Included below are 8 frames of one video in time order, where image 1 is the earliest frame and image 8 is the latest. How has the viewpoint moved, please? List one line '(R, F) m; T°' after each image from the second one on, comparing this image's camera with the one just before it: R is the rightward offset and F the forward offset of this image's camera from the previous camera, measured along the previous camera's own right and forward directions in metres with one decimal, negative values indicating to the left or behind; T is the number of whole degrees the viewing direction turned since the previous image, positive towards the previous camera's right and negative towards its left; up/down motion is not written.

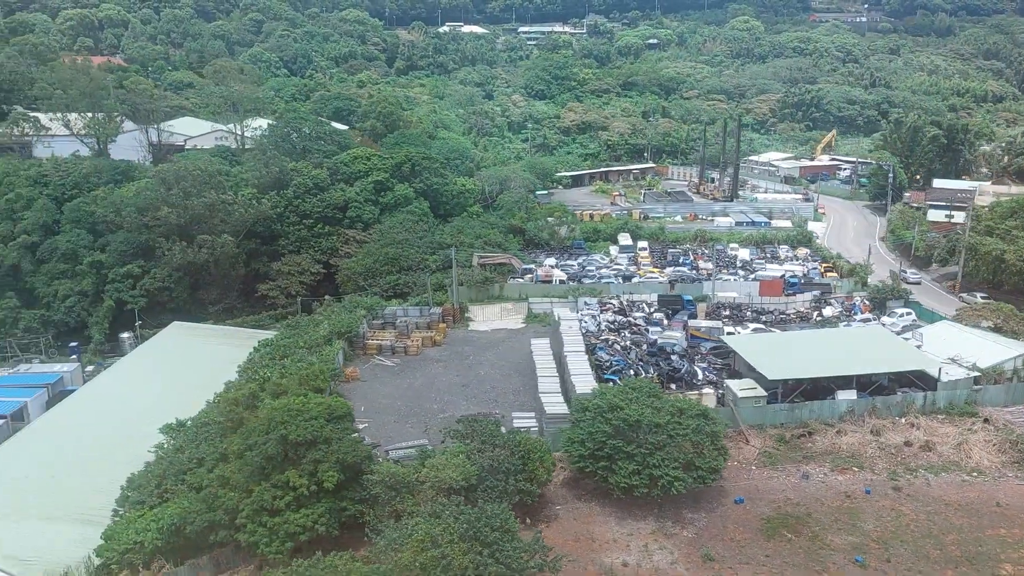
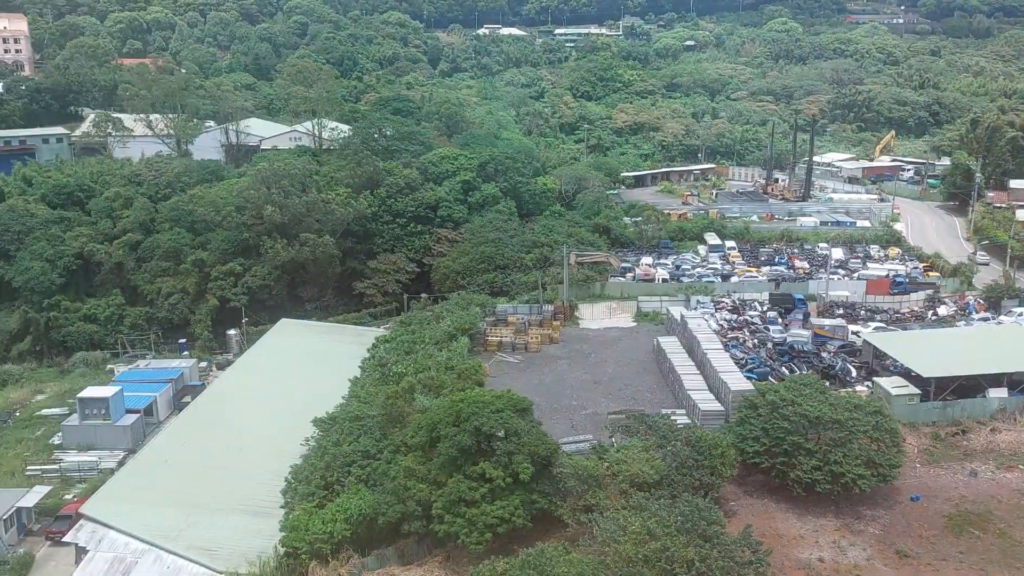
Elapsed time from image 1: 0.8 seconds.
(-2.9, -0.1) m; -1°
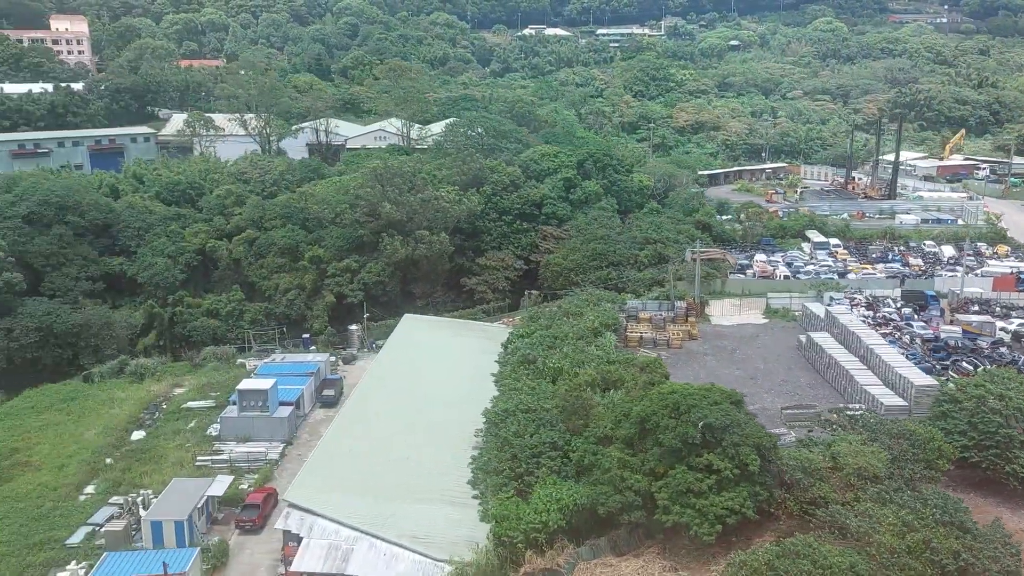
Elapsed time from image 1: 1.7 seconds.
(-3.4, -0.1) m; -1°
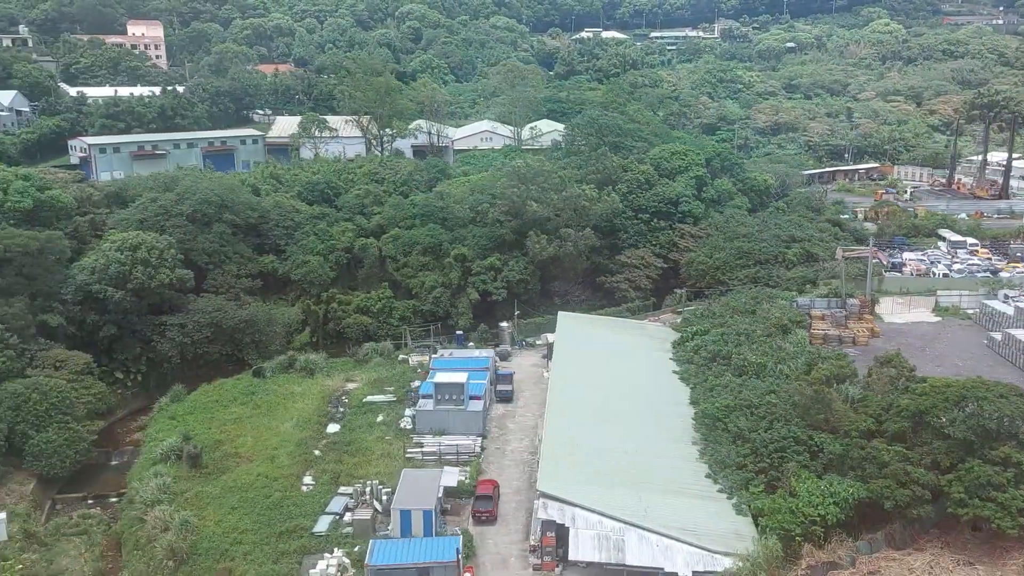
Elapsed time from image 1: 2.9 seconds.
(-4.4, -0.1) m; -1°
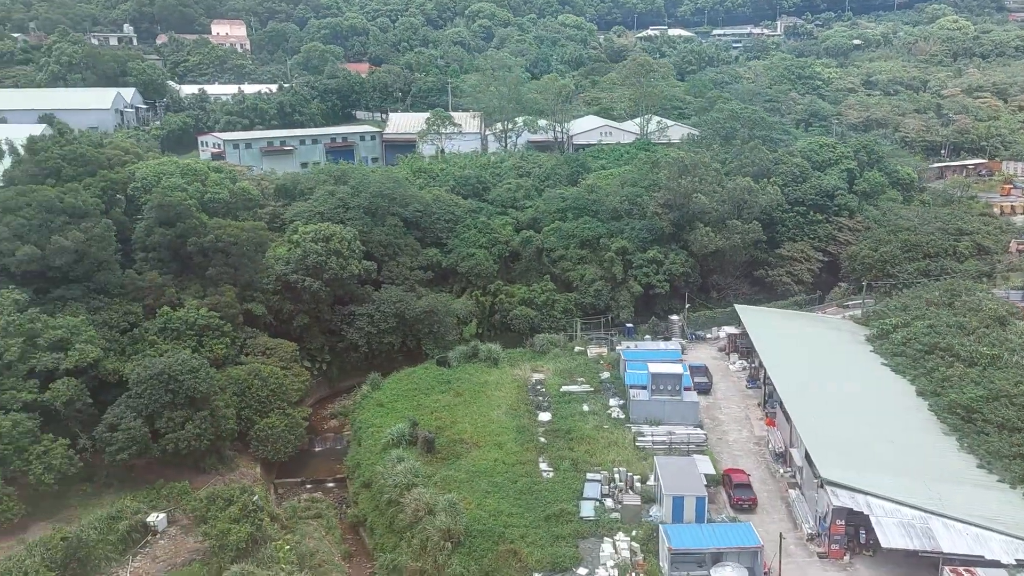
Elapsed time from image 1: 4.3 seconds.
(-4.9, -0.1) m; -2°
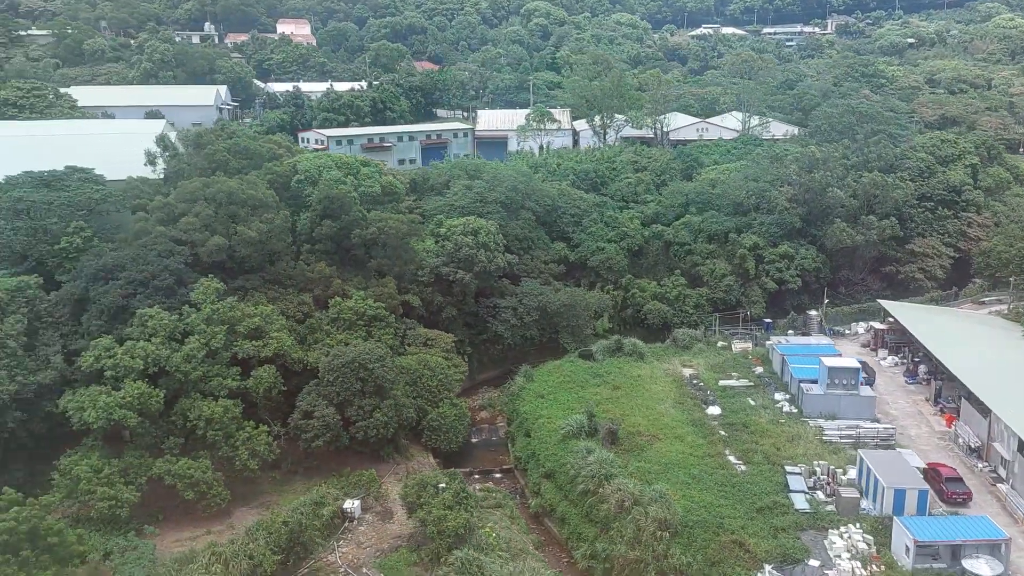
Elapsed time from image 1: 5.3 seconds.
(-3.9, -0.1) m; -1°
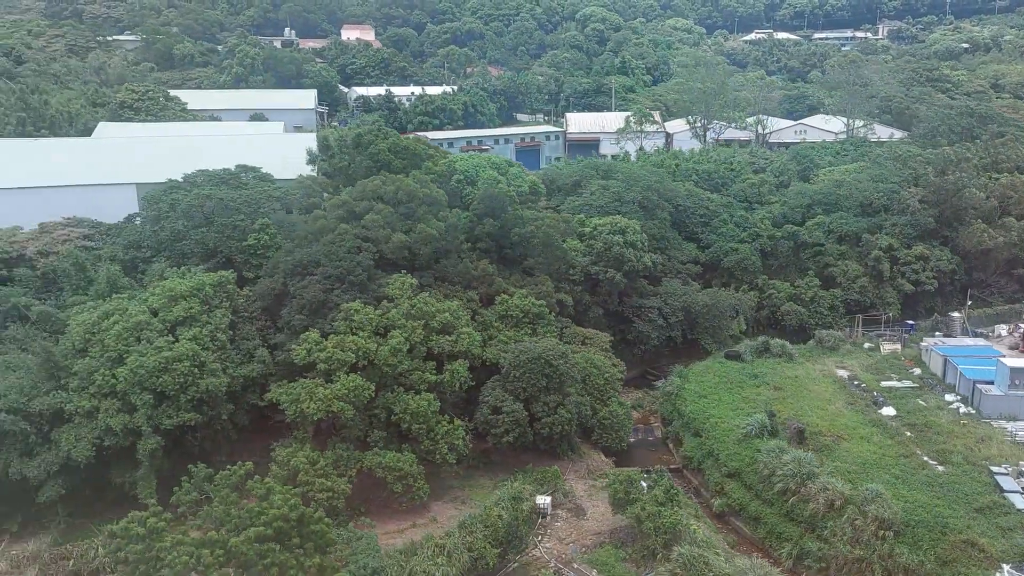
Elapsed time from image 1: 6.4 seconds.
(-3.9, -0.1) m; -1°
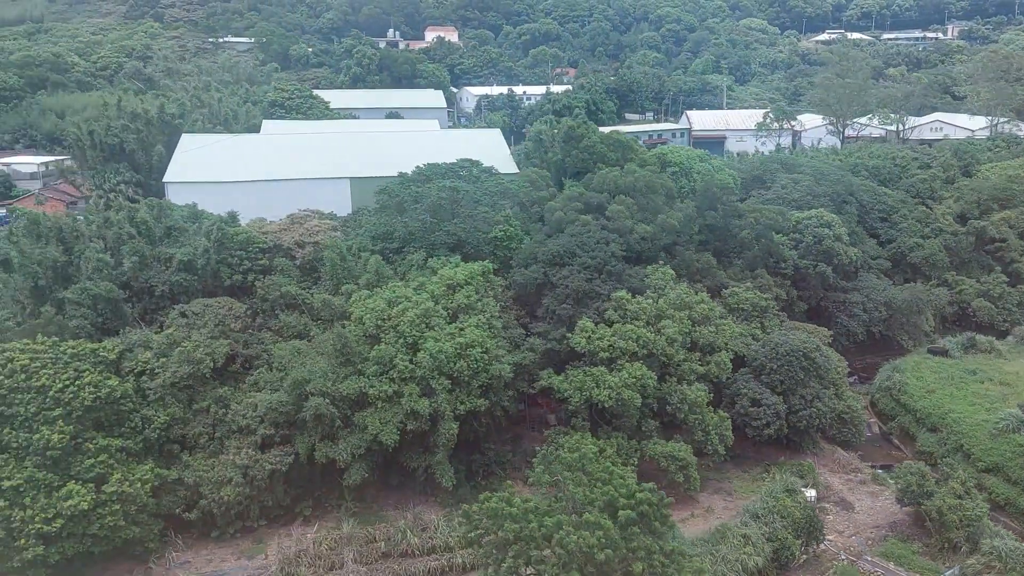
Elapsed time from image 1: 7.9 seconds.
(-5.4, -0.1) m; -2°
